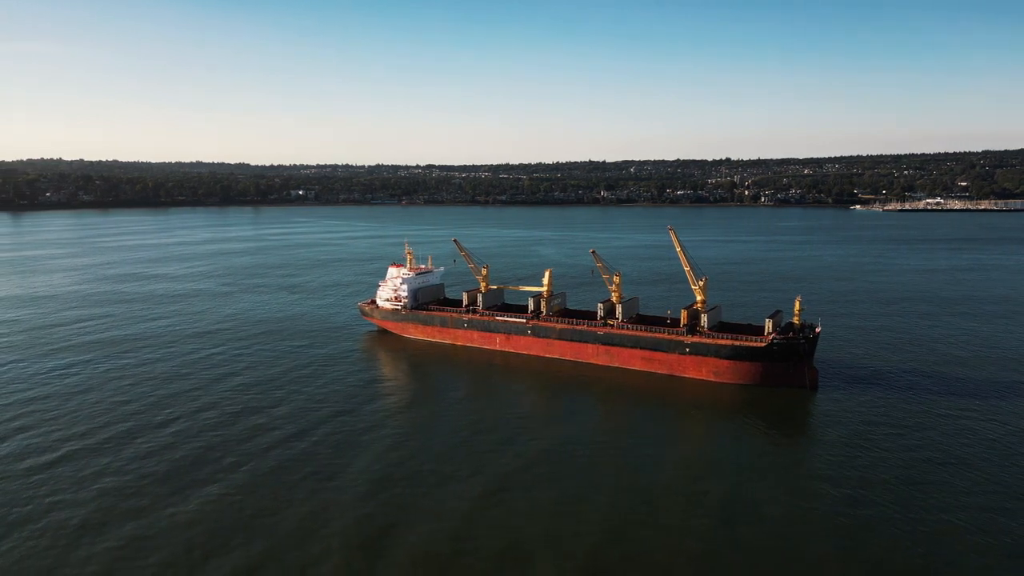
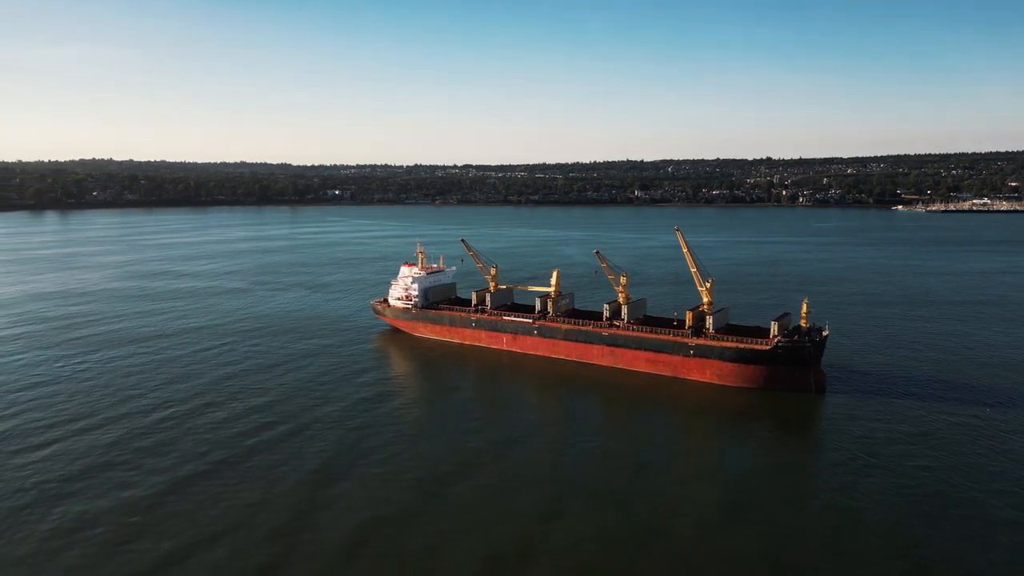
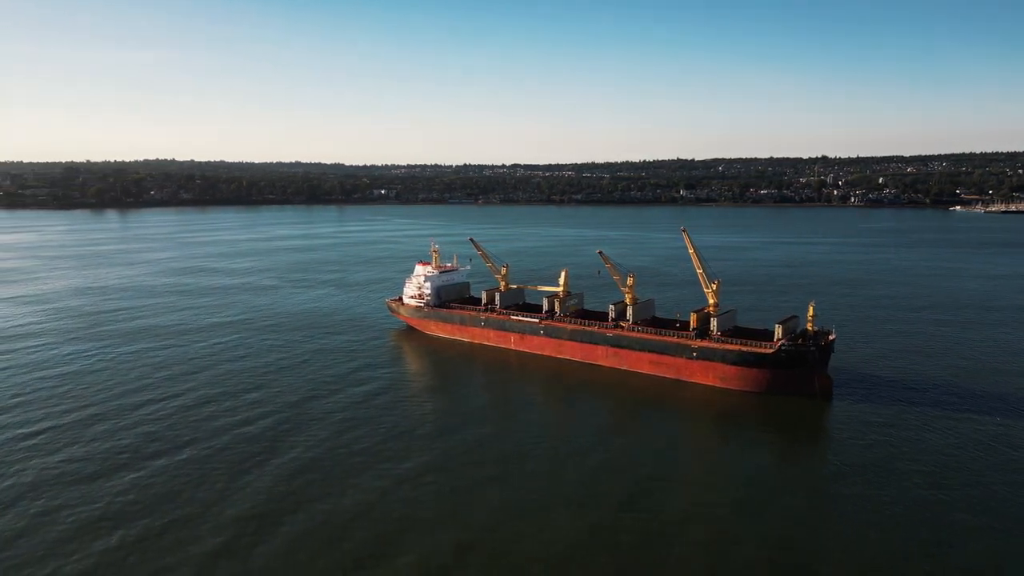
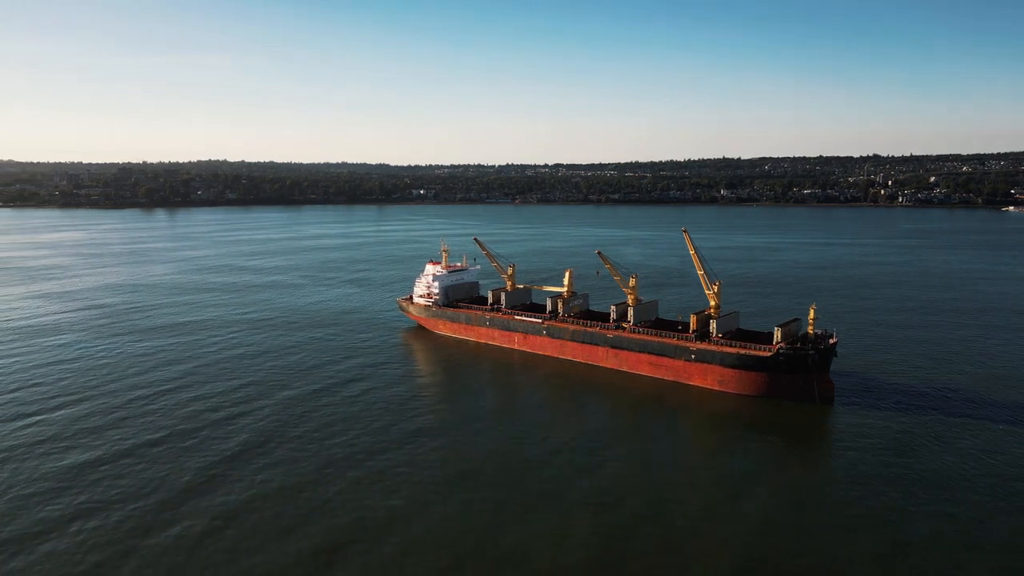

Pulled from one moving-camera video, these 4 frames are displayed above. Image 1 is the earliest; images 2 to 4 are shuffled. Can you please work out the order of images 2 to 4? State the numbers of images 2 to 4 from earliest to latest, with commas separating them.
2, 3, 4
